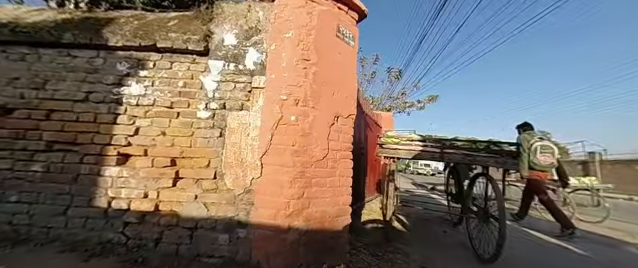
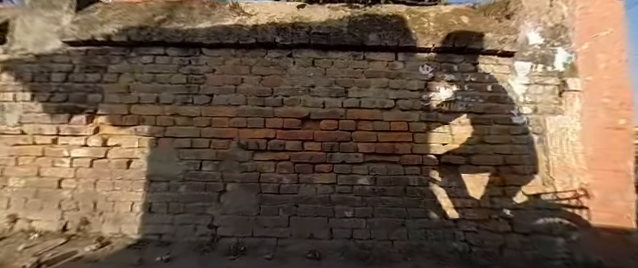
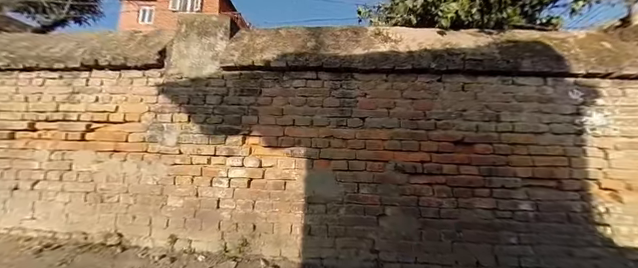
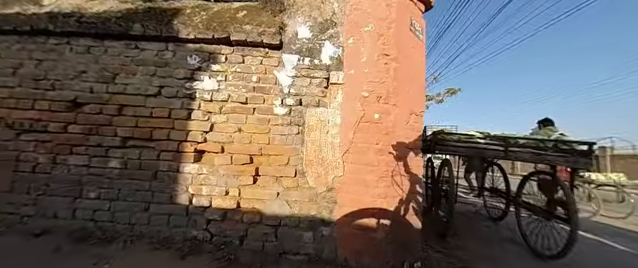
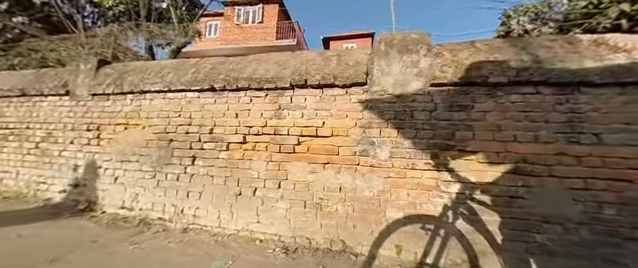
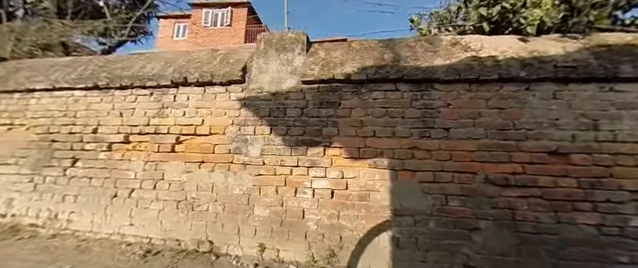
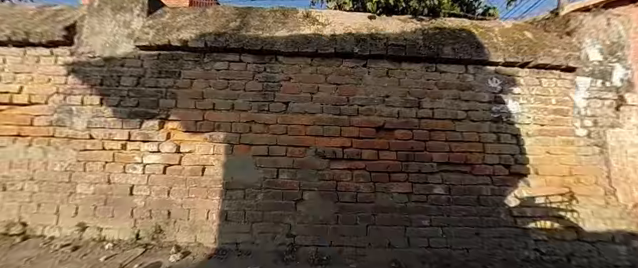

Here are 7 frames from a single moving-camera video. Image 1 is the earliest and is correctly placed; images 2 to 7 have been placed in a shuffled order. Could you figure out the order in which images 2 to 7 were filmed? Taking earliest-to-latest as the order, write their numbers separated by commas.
4, 2, 7, 3, 6, 5
